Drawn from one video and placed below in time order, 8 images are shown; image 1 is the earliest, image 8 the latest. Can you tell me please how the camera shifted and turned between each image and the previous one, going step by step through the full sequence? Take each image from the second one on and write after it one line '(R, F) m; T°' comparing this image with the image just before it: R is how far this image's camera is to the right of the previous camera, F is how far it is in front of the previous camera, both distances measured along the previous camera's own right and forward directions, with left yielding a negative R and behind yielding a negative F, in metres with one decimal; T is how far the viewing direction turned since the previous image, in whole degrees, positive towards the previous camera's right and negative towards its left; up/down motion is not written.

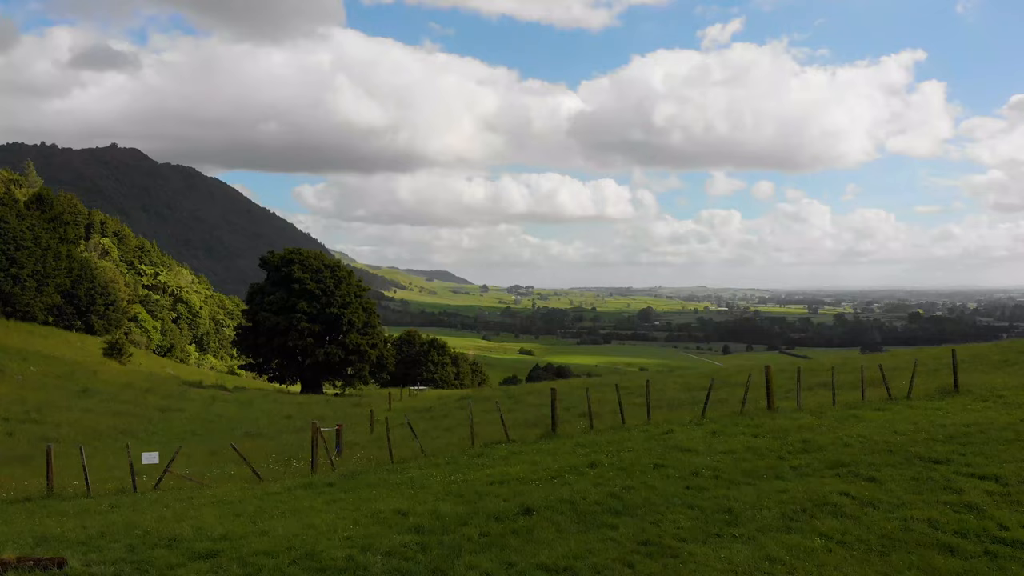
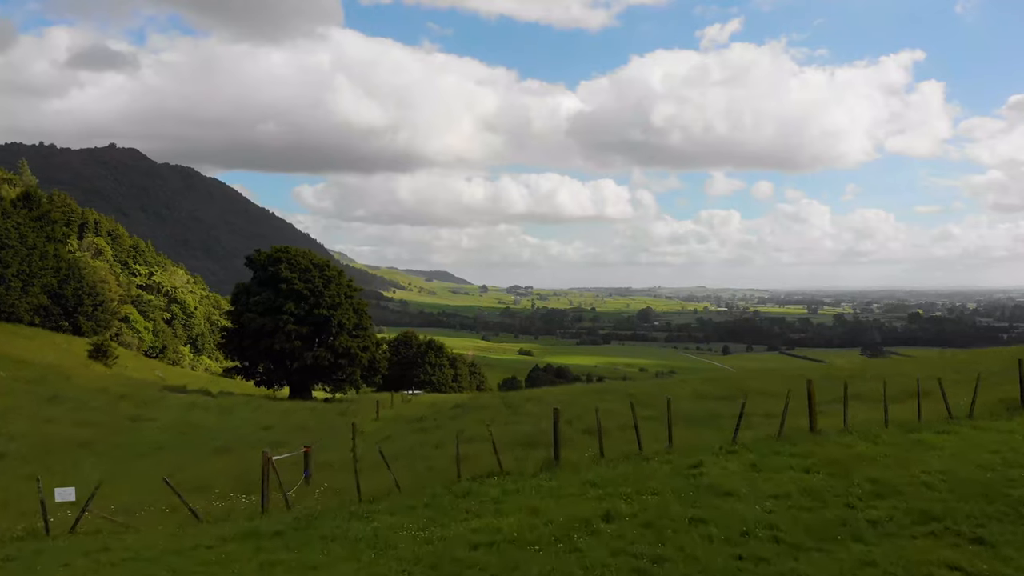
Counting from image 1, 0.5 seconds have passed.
(+0.1, +2.6) m; 0°
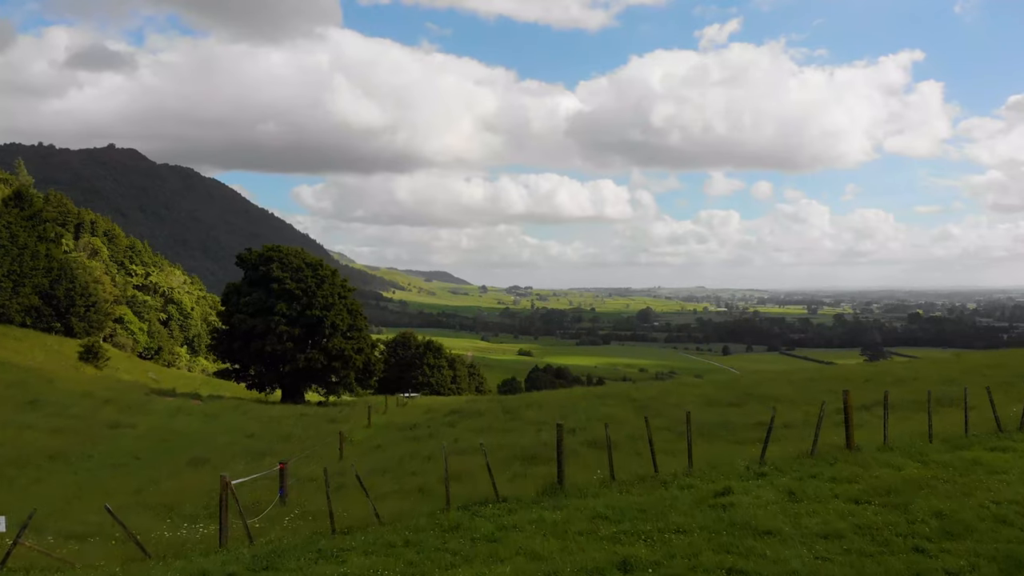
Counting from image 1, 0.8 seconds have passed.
(0.0, +1.6) m; 0°
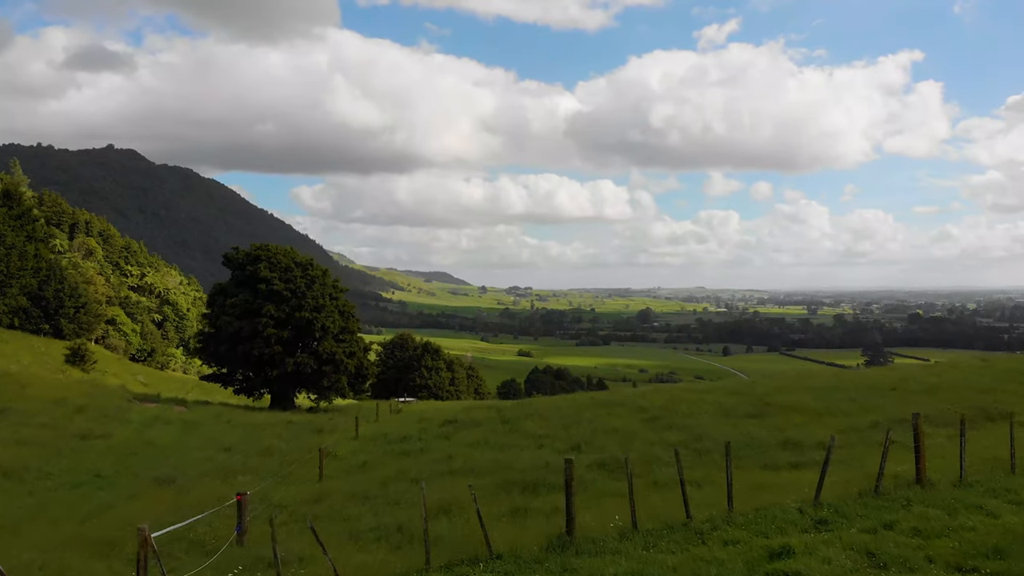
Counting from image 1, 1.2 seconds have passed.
(0.0, +2.2) m; 0°
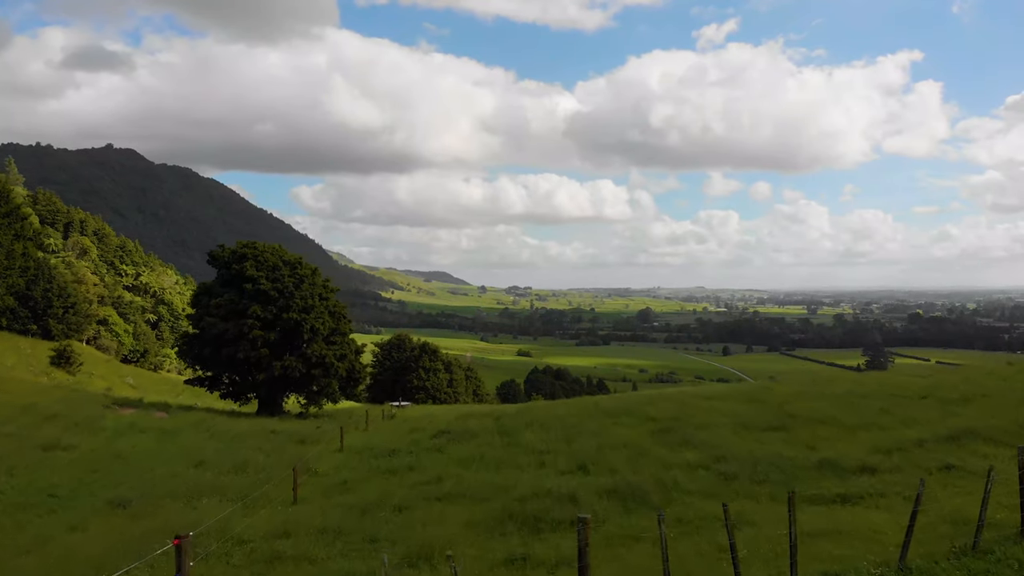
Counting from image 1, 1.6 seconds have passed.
(+0.1, +2.3) m; 0°
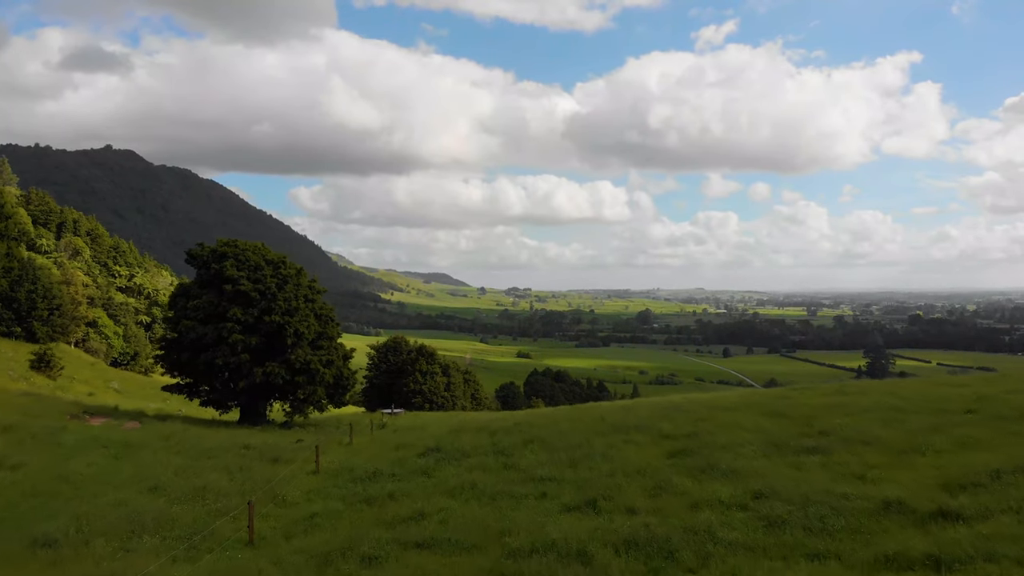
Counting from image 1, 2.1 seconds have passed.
(+0.1, +2.9) m; 0°
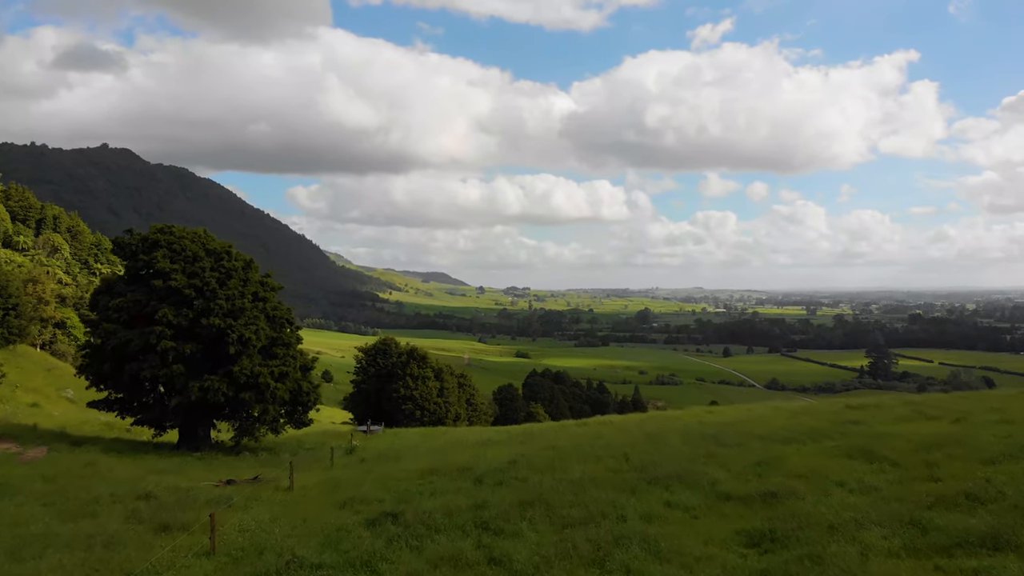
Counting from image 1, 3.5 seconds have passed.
(+0.2, +7.6) m; 0°
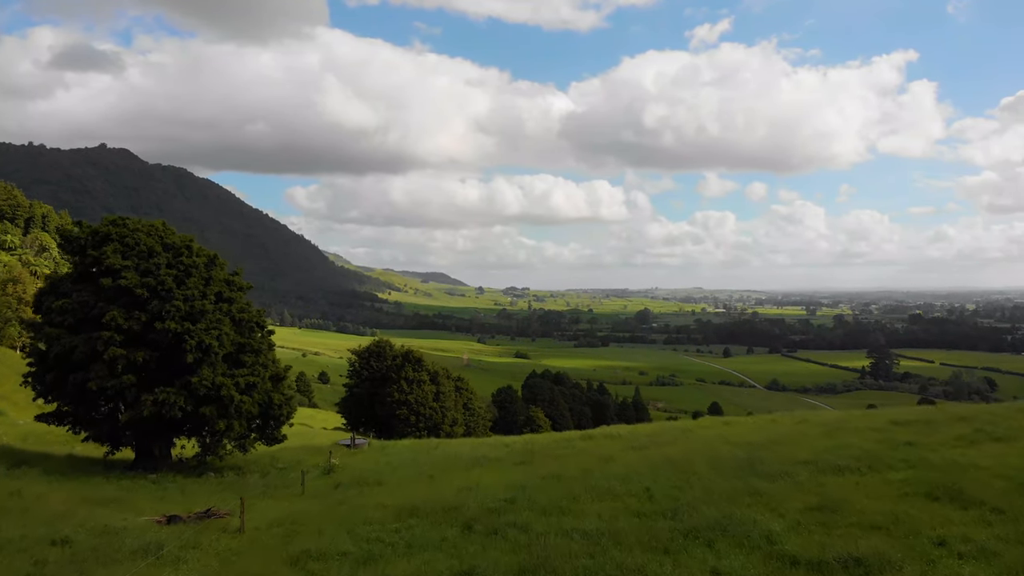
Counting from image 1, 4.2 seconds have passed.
(0.0, +4.1) m; 0°
